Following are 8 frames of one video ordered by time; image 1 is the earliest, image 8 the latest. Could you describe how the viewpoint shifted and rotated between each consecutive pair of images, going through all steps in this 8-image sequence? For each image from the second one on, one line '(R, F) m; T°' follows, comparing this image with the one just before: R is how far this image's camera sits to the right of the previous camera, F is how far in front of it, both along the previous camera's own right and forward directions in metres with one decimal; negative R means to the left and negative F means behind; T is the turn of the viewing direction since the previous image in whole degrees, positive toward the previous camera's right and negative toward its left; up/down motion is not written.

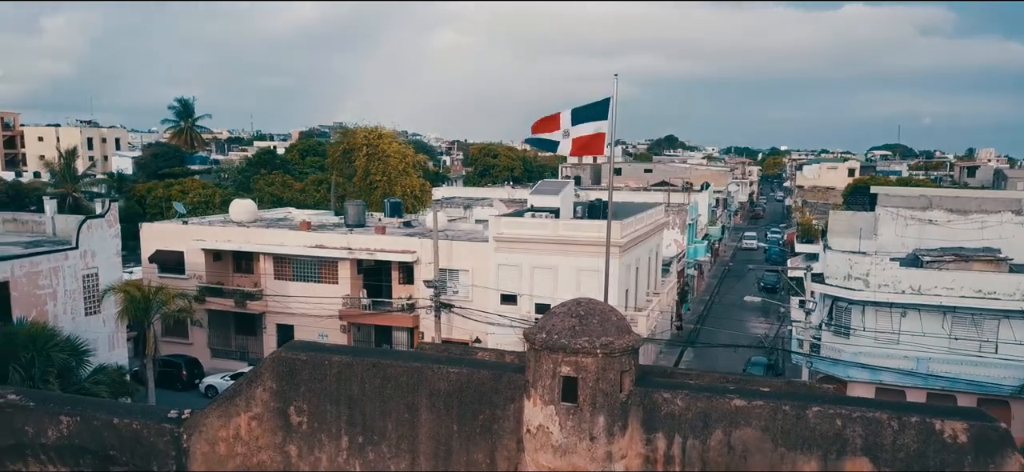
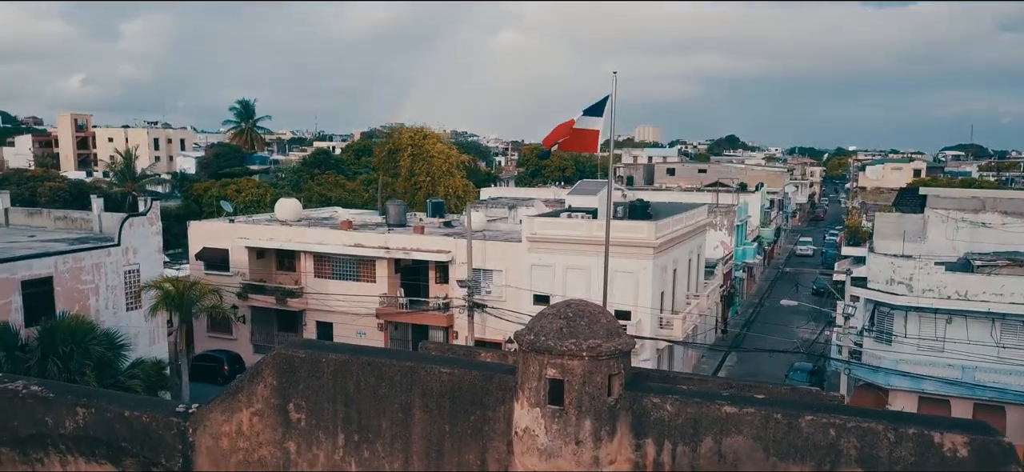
(+0.8, +0.1) m; -4°
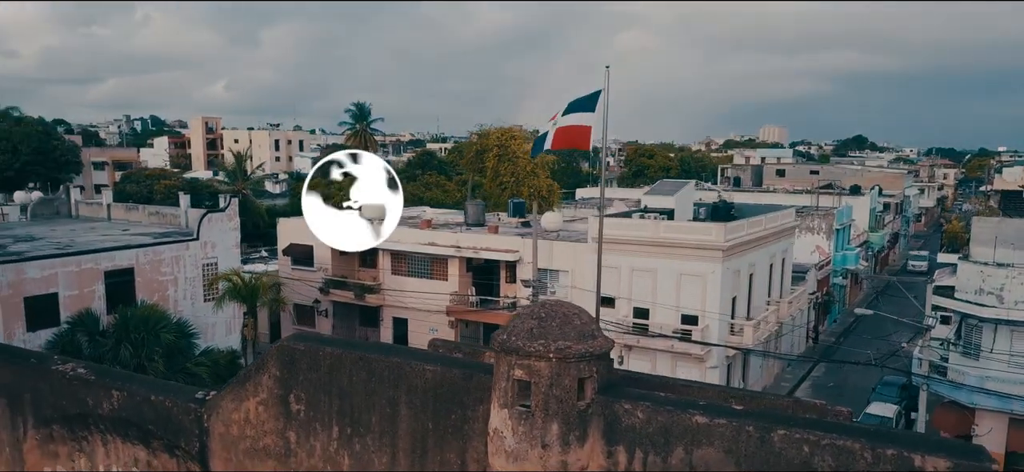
(+1.6, +0.2) m; -8°
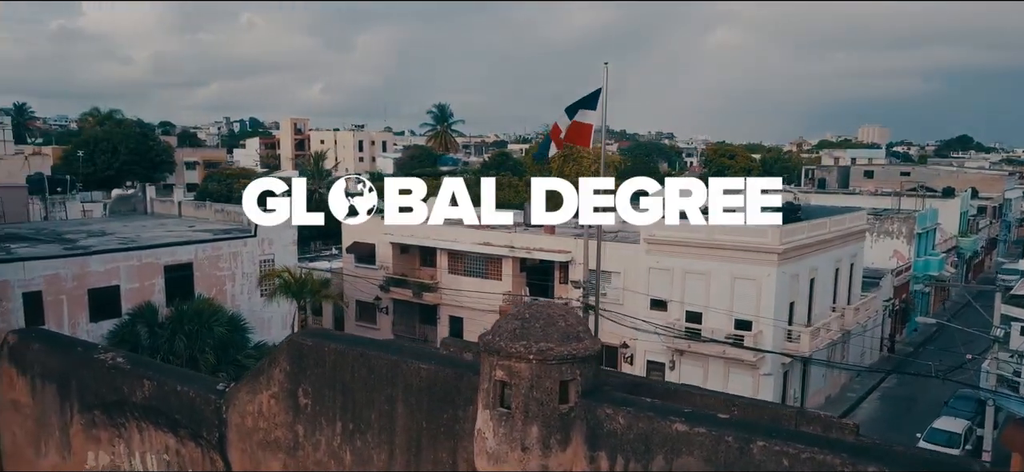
(+1.1, +0.2) m; -6°
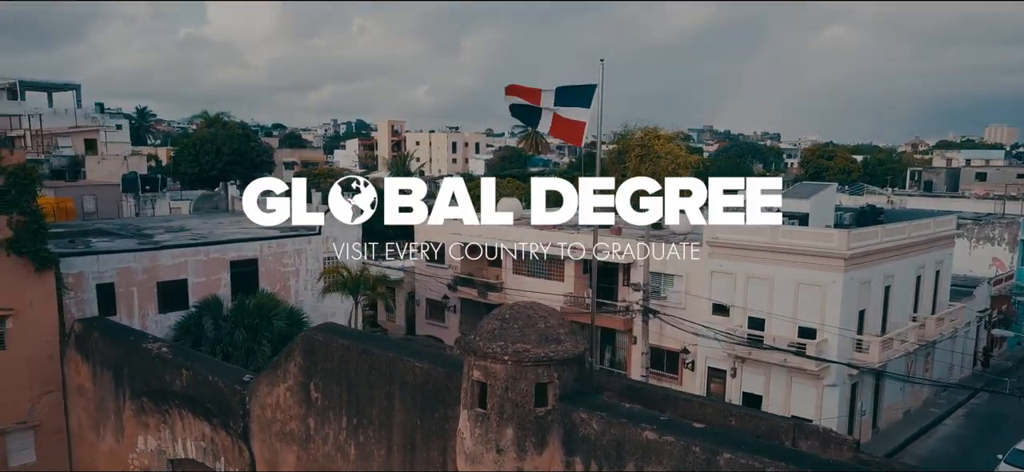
(+1.3, +0.2) m; -7°
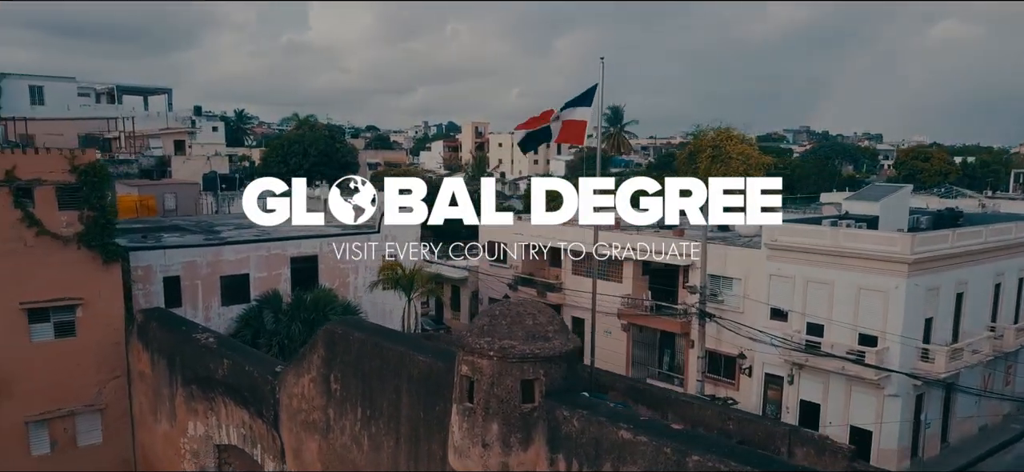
(+1.0, 0.0) m; -6°
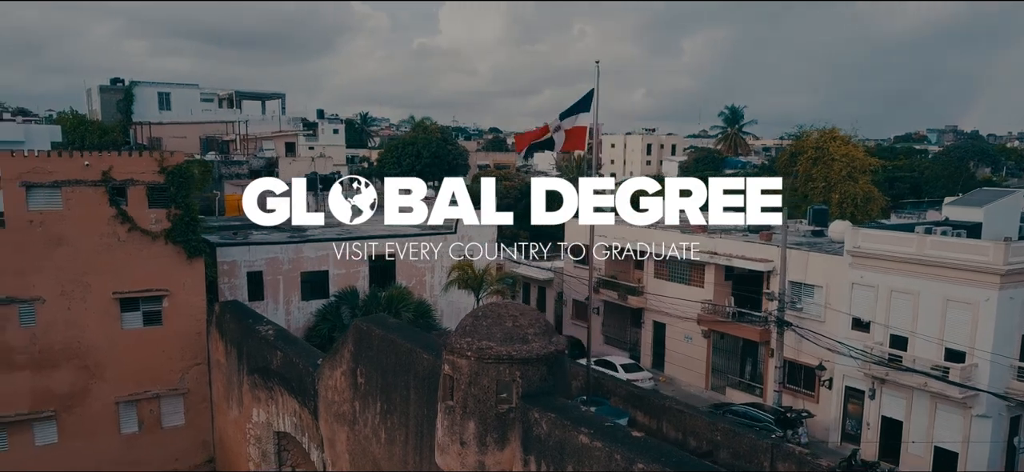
(+1.5, 0.0) m; -9°
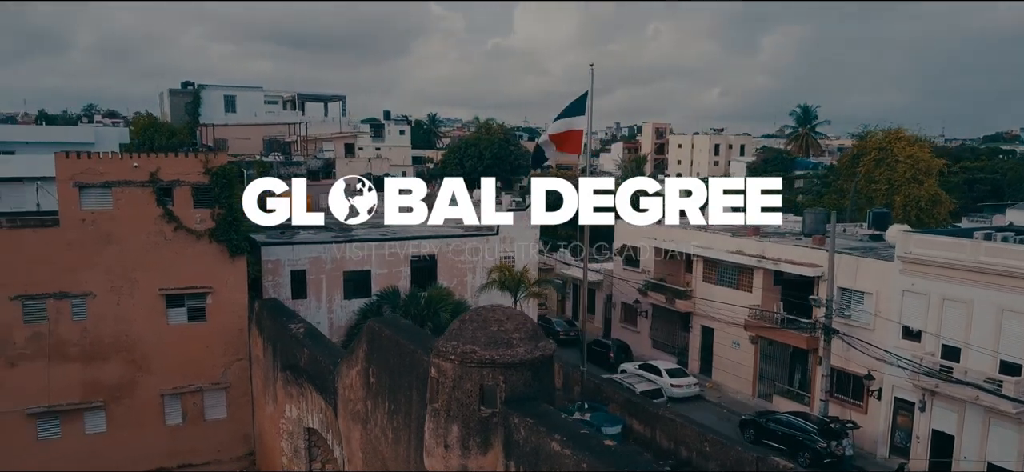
(+0.9, +0.1) m; -5°
